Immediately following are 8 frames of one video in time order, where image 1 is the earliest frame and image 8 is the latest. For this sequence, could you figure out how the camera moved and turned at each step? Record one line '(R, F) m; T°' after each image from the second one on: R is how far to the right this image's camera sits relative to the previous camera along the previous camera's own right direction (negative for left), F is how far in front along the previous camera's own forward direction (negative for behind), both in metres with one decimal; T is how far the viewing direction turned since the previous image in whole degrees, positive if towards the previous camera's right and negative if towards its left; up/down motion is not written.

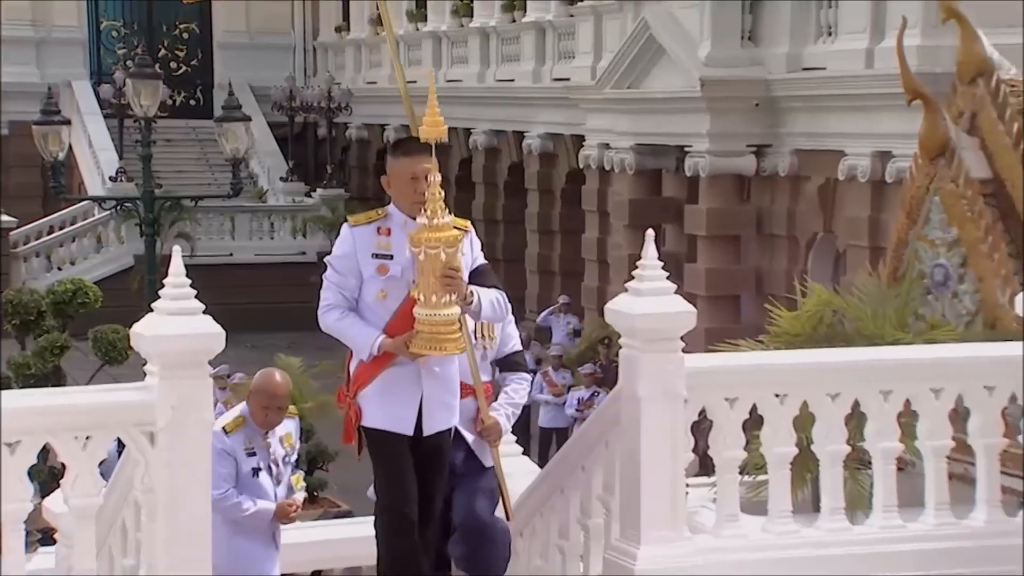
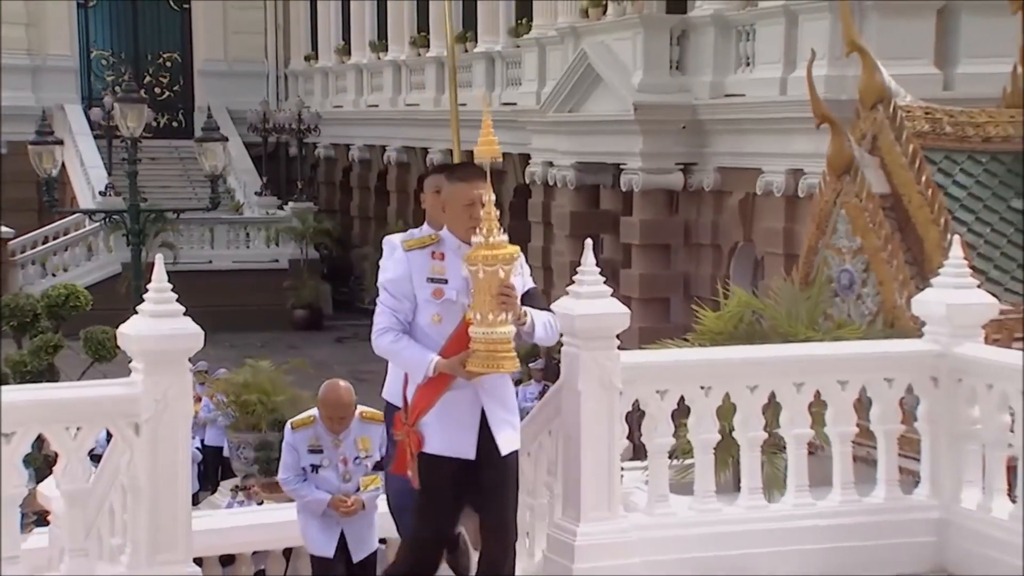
(+0.1, -0.4) m; +1°
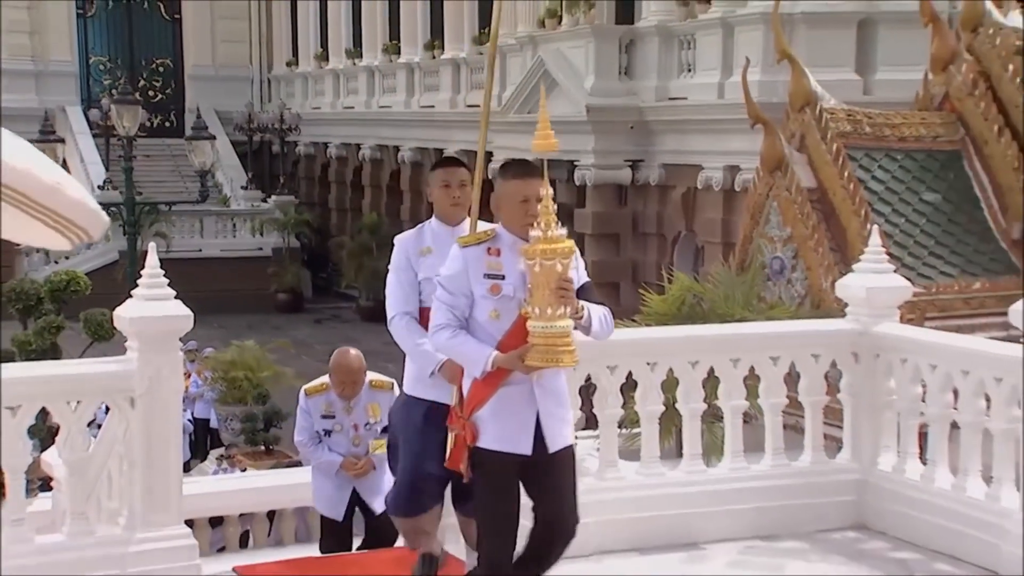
(+0.1, -0.4) m; +1°
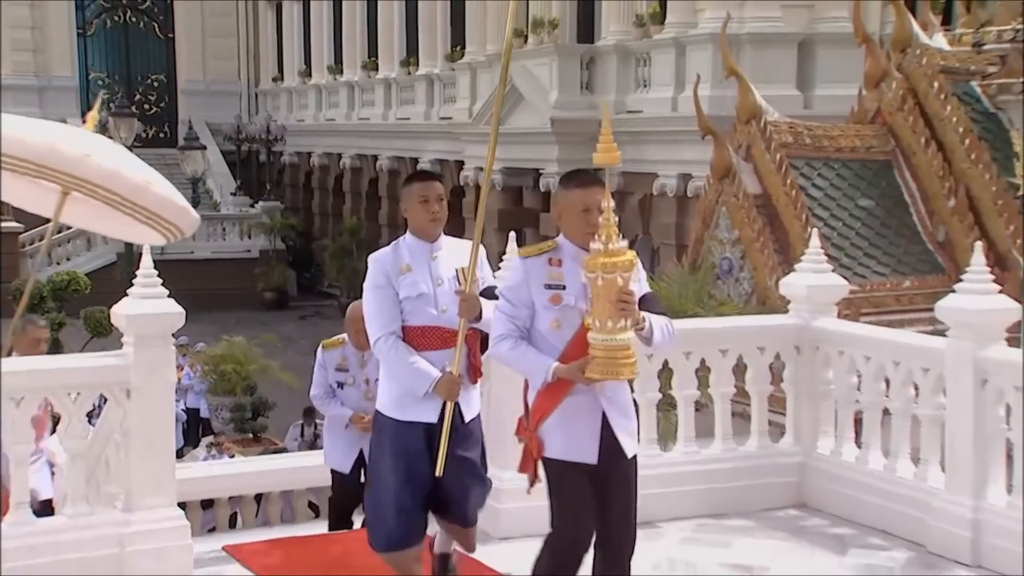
(0.0, -0.4) m; +1°
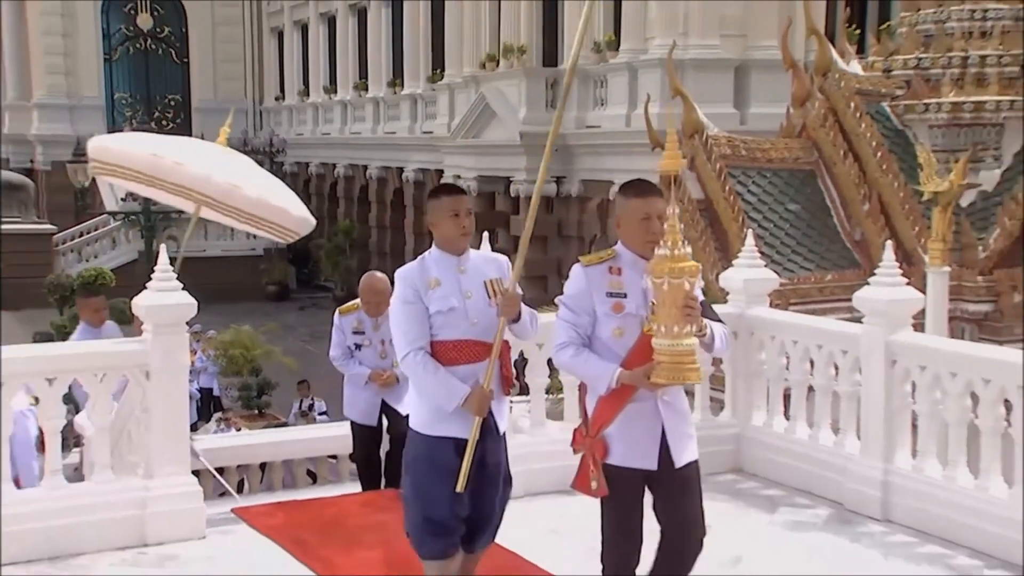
(+0.1, -0.7) m; +1°
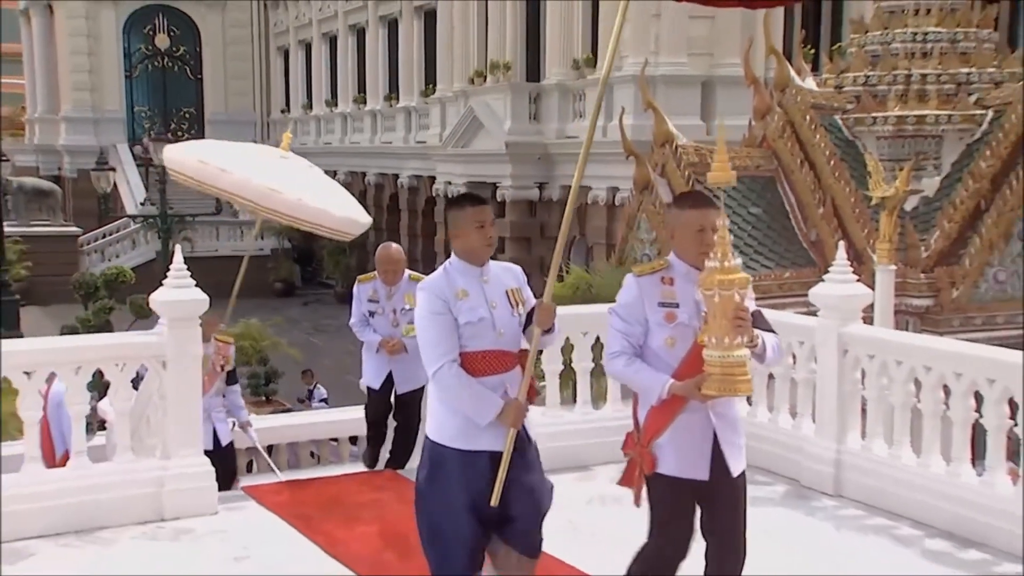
(+0.1, -0.5) m; 0°
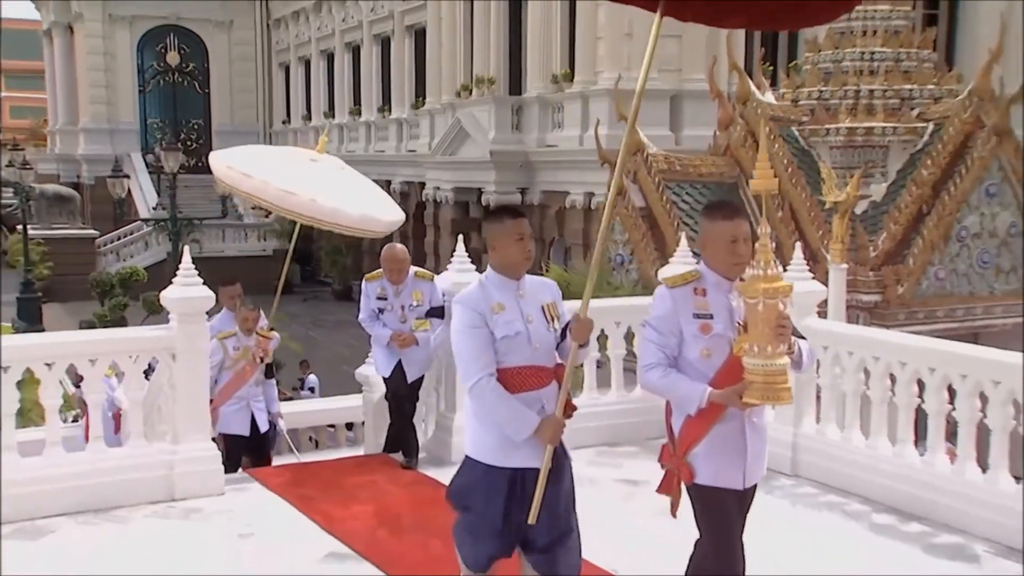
(0.0, -0.5) m; 0°
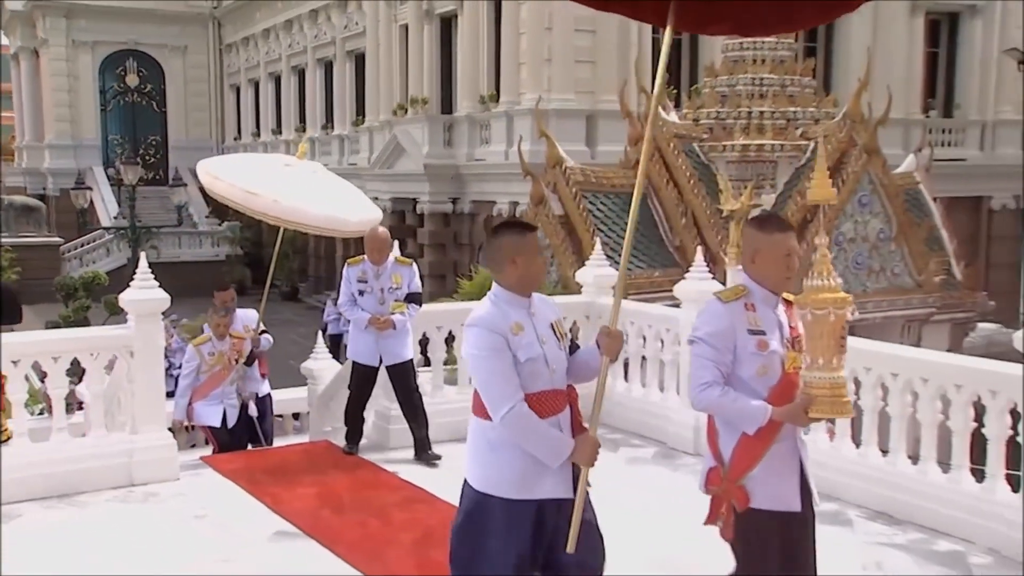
(+0.1, -0.7) m; +3°
